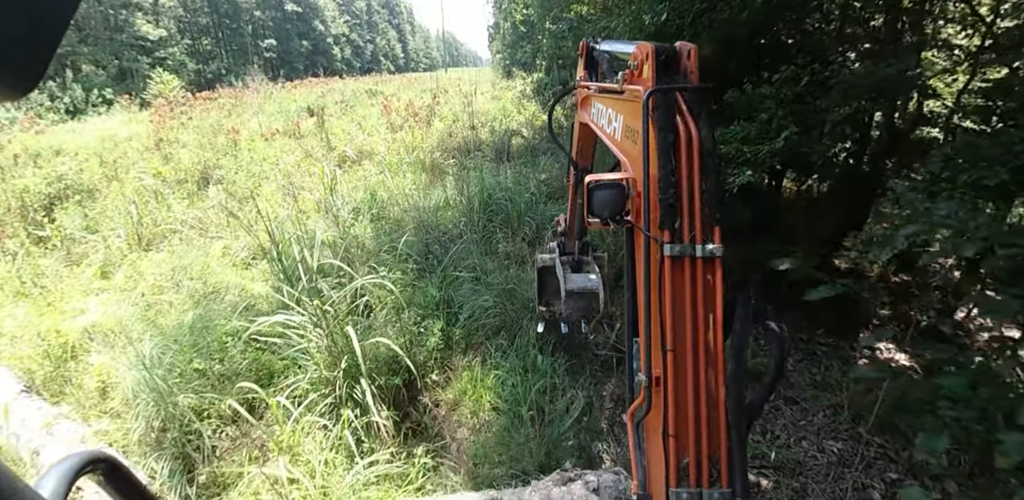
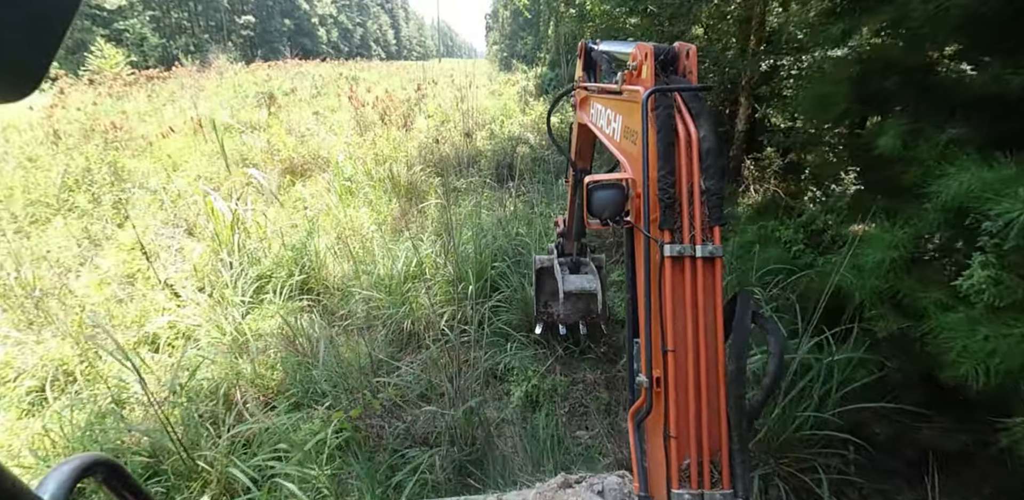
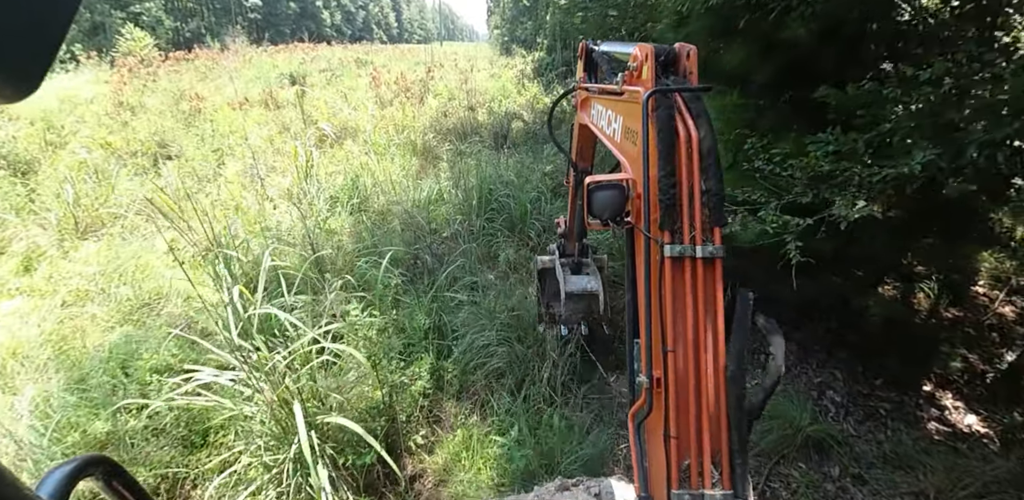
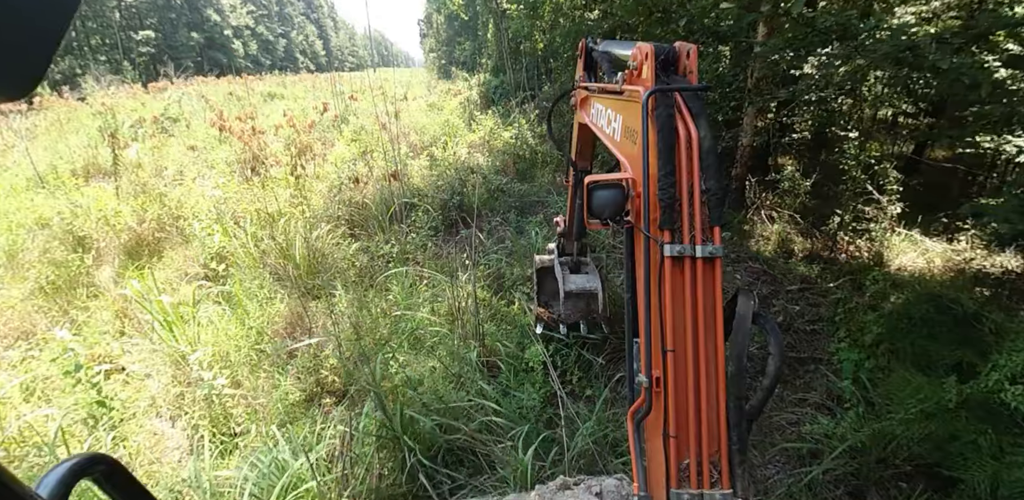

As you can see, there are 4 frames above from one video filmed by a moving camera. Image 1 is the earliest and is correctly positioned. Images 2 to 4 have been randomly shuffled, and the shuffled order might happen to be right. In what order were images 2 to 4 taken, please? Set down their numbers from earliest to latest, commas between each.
3, 2, 4
